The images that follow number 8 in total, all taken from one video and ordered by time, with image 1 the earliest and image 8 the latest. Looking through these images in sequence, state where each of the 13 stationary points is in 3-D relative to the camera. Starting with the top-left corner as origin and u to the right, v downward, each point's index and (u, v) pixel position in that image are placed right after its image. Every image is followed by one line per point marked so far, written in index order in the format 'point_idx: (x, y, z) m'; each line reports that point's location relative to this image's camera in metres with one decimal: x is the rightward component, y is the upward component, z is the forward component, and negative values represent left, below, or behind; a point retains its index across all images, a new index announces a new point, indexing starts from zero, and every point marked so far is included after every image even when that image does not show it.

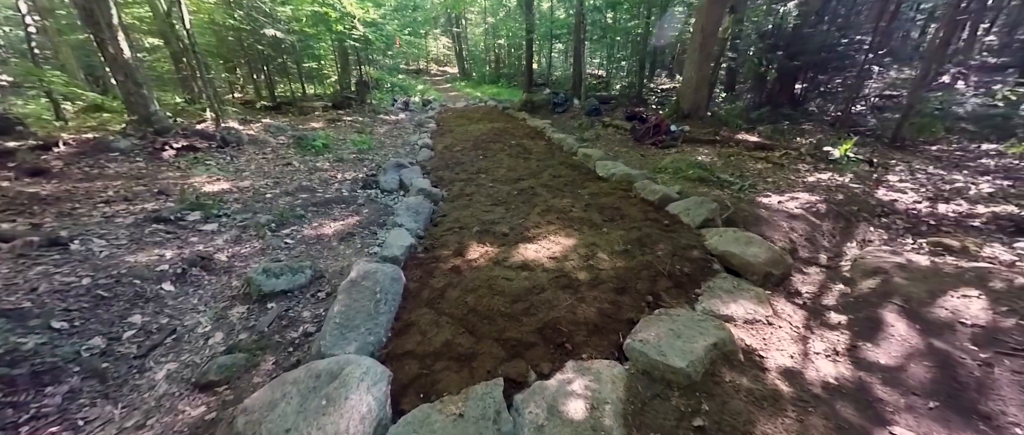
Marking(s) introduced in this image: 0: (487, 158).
0: (-0.4, +0.9, +5.7) m
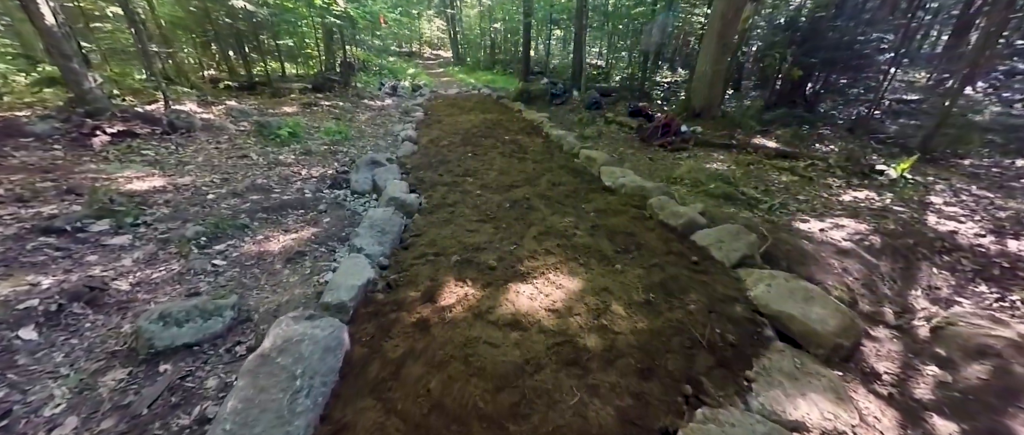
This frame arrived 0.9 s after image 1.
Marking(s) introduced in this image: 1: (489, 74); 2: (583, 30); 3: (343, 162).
0: (-0.5, +0.8, +5.1) m
1: (-1.0, +6.7, +17.2) m
2: (+2.1, +5.4, +10.8) m
3: (-2.2, +0.7, +5.0) m
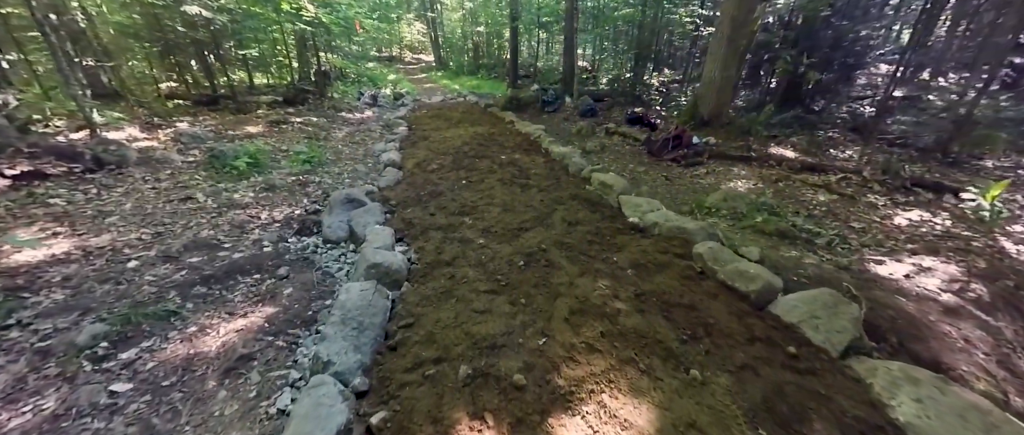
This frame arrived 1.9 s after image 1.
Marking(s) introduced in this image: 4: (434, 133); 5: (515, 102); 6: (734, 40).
0: (-0.5, +0.3, +4.4) m
1: (-1.7, +6.1, +16.5) m
2: (+1.7, +5.1, +10.2) m
3: (-2.2, +0.2, +4.3) m
4: (-1.7, +1.8, +7.9) m
5: (+0.1, +3.4, +10.8) m
6: (+3.4, +2.8, +5.8) m
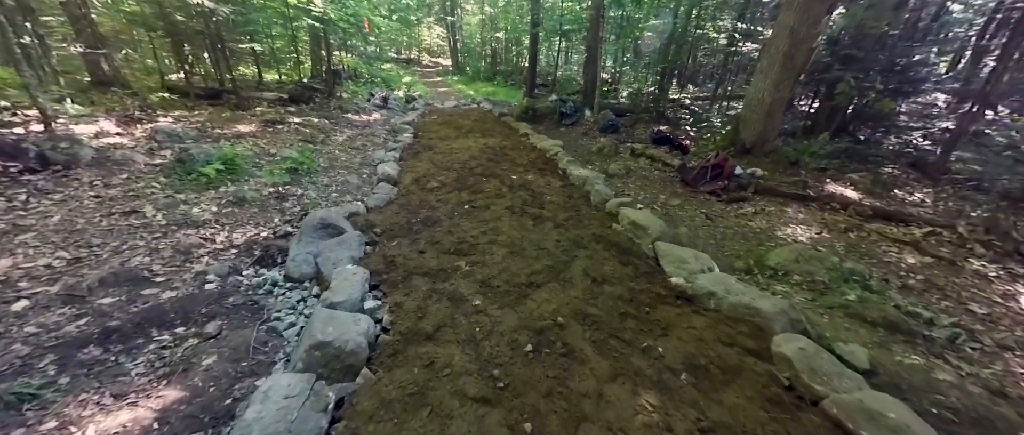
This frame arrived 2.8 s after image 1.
0: (-0.4, 0.0, +3.7) m
1: (-0.9, +5.7, +16.0) m
2: (+2.2, +4.5, +9.5) m
3: (-2.1, 0.0, +3.6) m
4: (-1.4, +1.5, +7.3) m
5: (+0.6, +2.9, +10.1) m
6: (+3.7, +2.1, +5.0) m
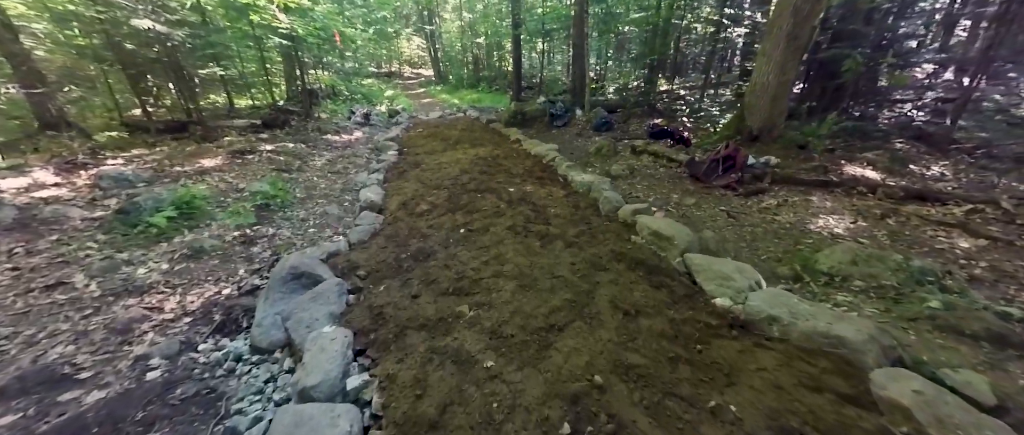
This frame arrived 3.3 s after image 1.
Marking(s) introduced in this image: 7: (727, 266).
0: (-0.4, -0.2, +3.2) m
1: (-1.7, +5.2, +15.6) m
2: (+1.7, +4.4, +9.2) m
3: (-2.1, -0.4, +3.1) m
4: (-1.6, +1.1, +6.8) m
5: (+0.2, +2.7, +9.7) m
6: (+3.5, +2.3, +4.7) m
7: (+1.4, -0.3, +2.4) m
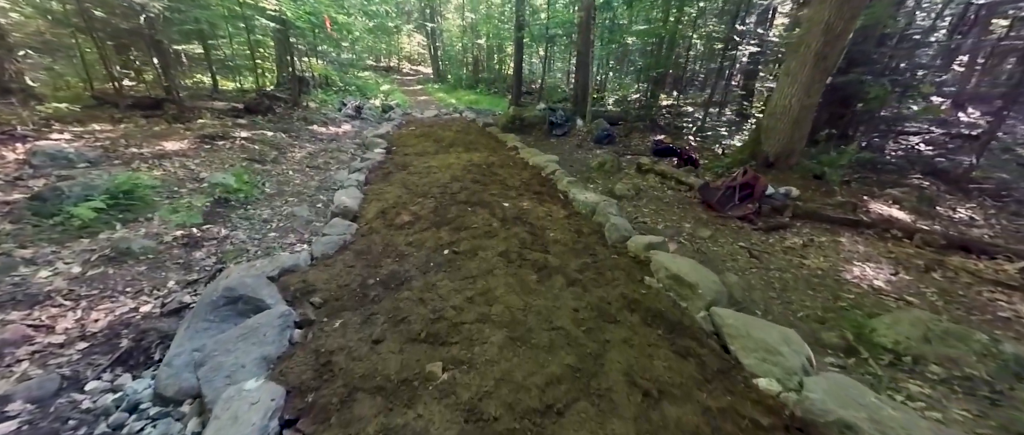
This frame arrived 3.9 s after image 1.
0: (-0.4, -0.4, +2.7) m
1: (-1.6, +5.0, +15.1) m
2: (+1.8, +4.0, +8.7) m
3: (-2.2, -0.4, +2.6) m
4: (-1.6, +1.0, +6.3) m
5: (+0.1, +2.4, +9.3) m
6: (+3.6, +1.8, +4.3) m
7: (+1.3, -0.6, +1.9) m
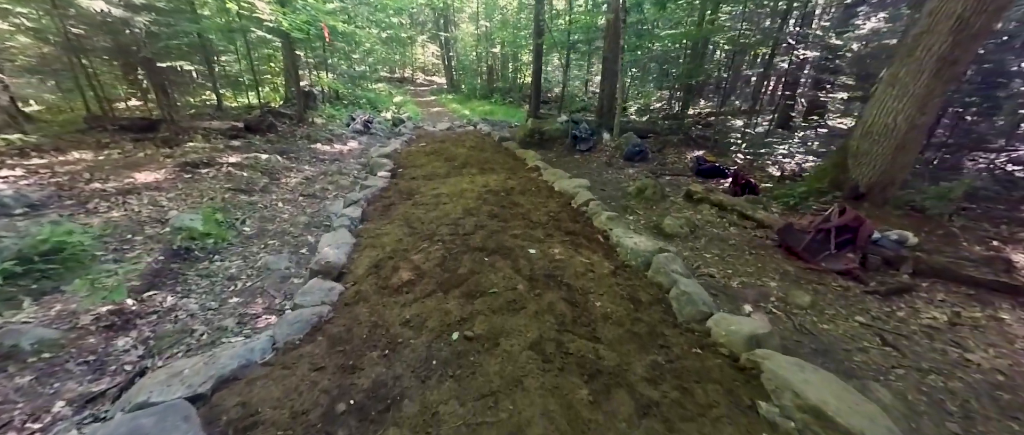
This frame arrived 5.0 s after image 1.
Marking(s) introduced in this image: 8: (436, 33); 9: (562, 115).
0: (-0.2, -0.8, +1.8) m
1: (-1.0, +4.3, +14.4) m
2: (+2.2, +3.5, +7.9) m
3: (-2.0, -0.9, +1.8) m
4: (-1.3, +0.5, +5.5) m
5: (+0.6, +1.9, +8.4) m
6: (+3.8, +1.4, +3.3) m
7: (+1.5, -1.0, +1.0) m
8: (-3.8, +9.1, +18.4) m
9: (+1.3, +2.6, +9.5) m
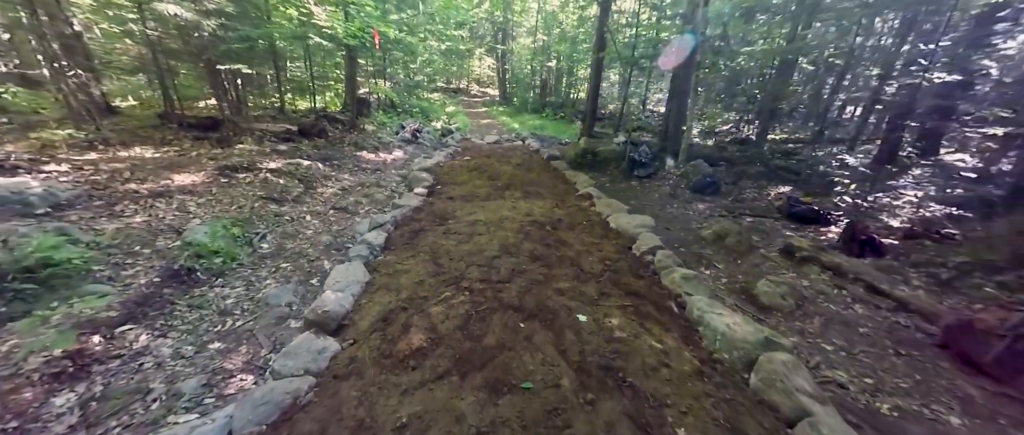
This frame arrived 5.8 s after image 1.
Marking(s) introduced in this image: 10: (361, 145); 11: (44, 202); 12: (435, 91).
0: (-0.1, -1.1, +1.1) m
1: (+1.0, +3.6, +13.8) m
2: (+3.3, +2.8, +6.9) m
3: (-1.9, -1.0, +1.3) m
4: (-0.7, +0.1, +4.9) m
5: (+1.6, +1.2, +7.6) m
6: (+4.2, +0.7, +2.2) m
7: (+1.4, -1.4, 0.0) m
8: (-0.9, +8.4, +18.3) m
9: (+2.5, +1.8, +8.6) m
10: (-3.4, +1.6, +8.2) m
11: (-4.1, +0.1, +3.2) m
12: (-3.6, +5.6, +16.7) m
